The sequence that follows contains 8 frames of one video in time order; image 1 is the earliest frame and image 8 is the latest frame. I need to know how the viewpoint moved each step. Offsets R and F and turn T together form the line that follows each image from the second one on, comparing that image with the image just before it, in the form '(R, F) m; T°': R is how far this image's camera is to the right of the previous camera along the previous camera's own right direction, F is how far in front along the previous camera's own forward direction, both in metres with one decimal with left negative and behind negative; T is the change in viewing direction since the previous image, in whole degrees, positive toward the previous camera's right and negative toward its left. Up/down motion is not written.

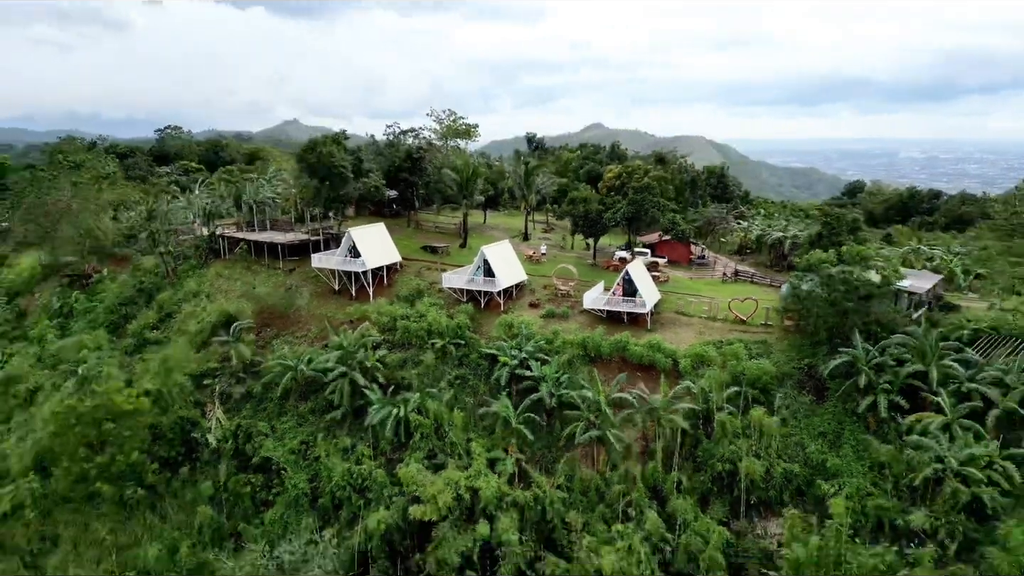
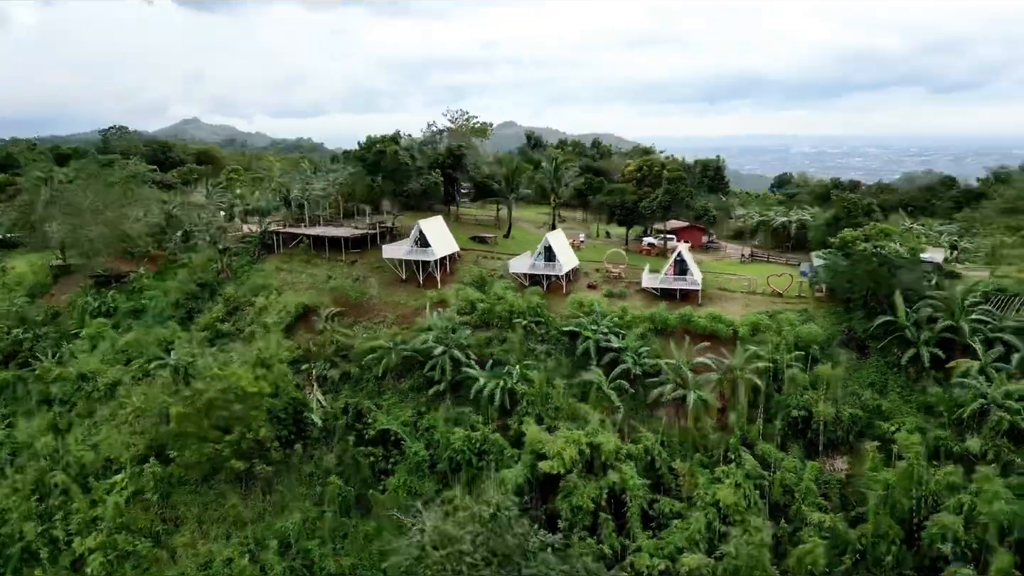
(-4.3, -1.7) m; +6°
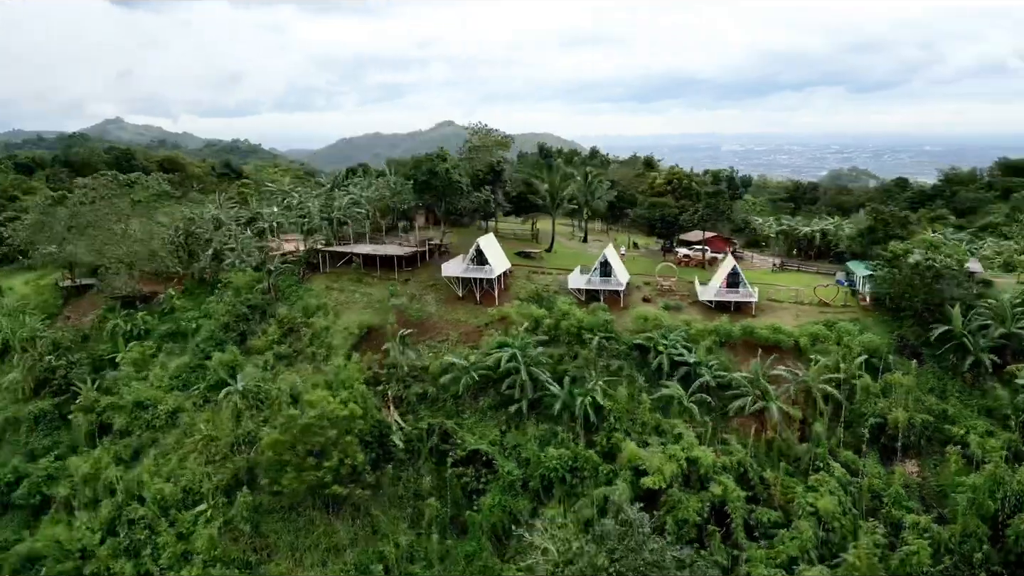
(-3.5, -0.2) m; +4°
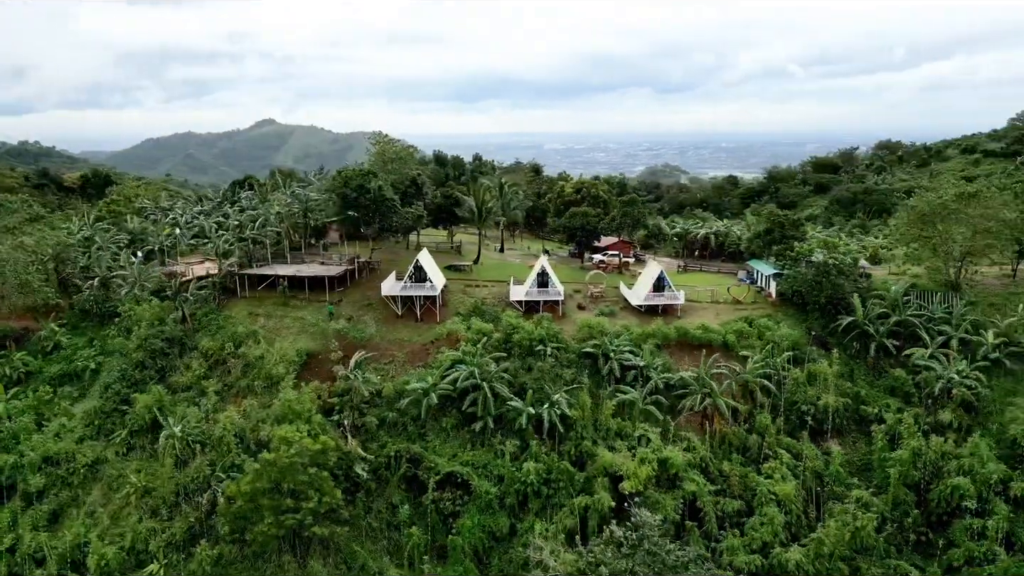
(-3.1, +0.3) m; +13°
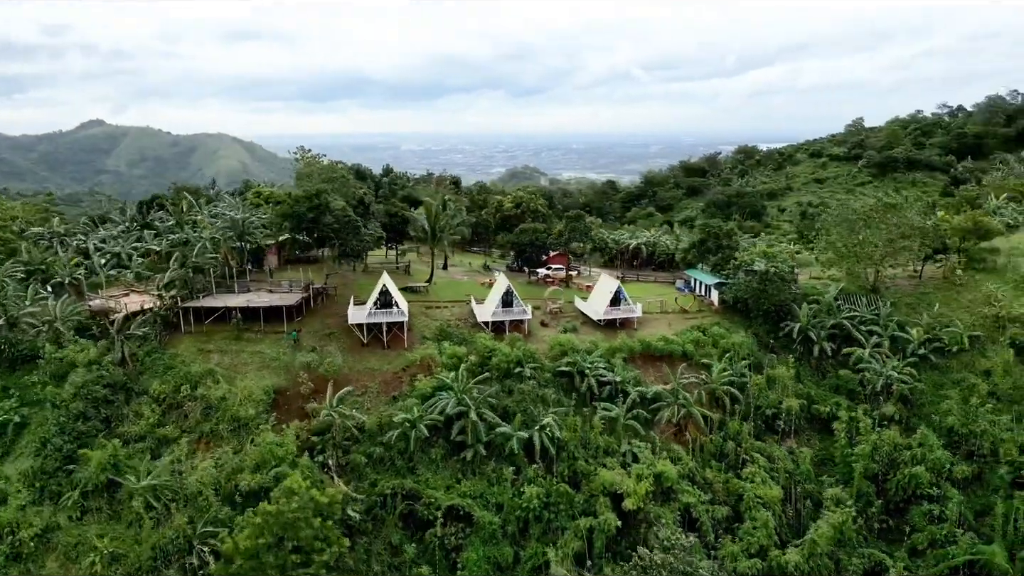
(-3.1, +0.5) m; +10°
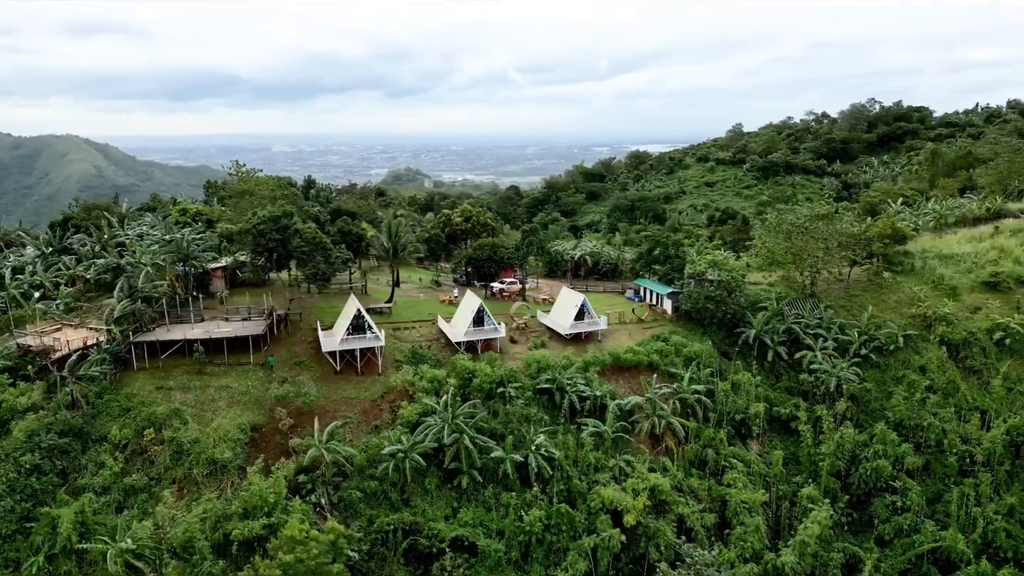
(-2.6, +0.4) m; +9°
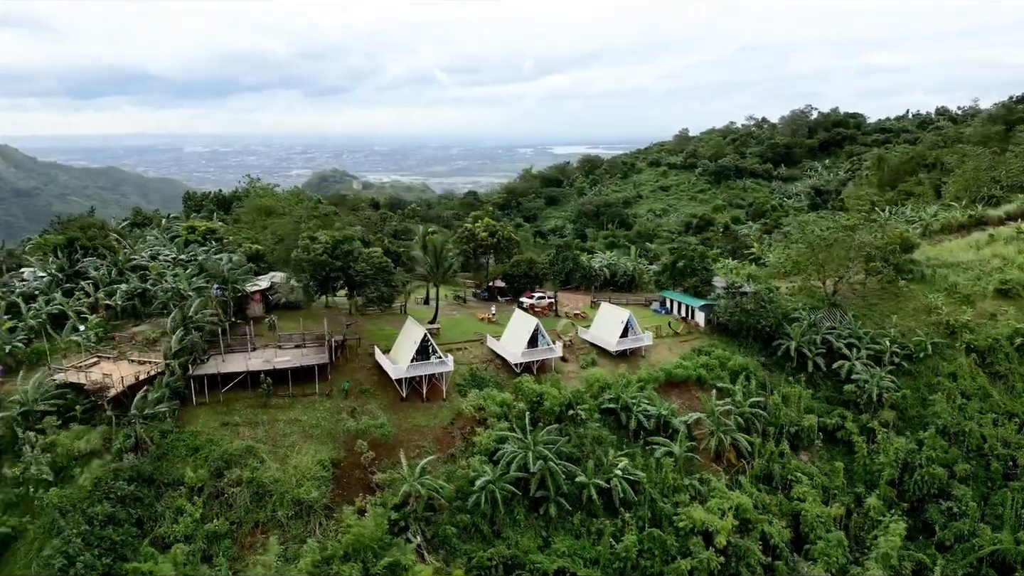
(-3.8, +0.5) m; +5°
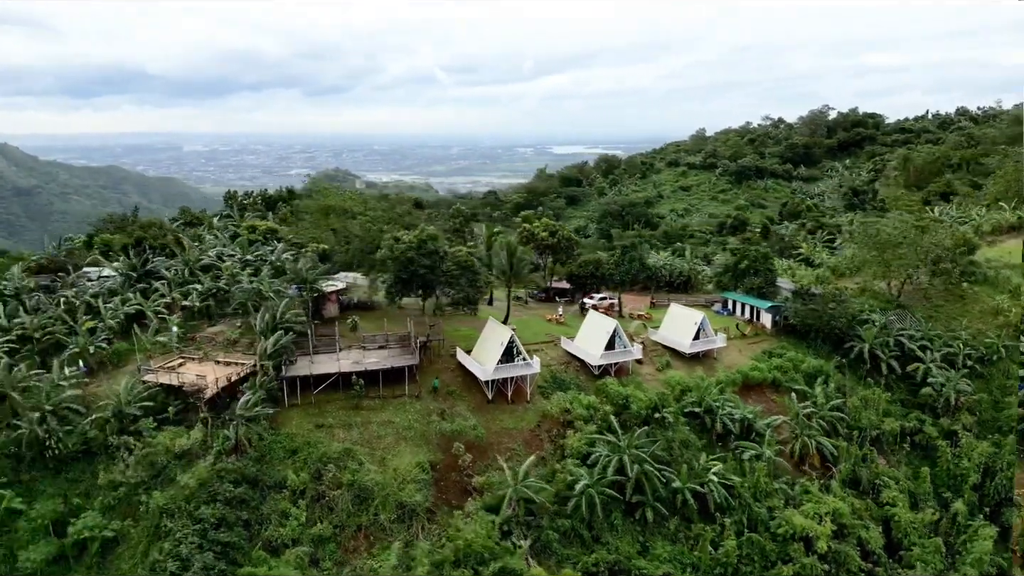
(-2.3, +0.2) m; 0°
